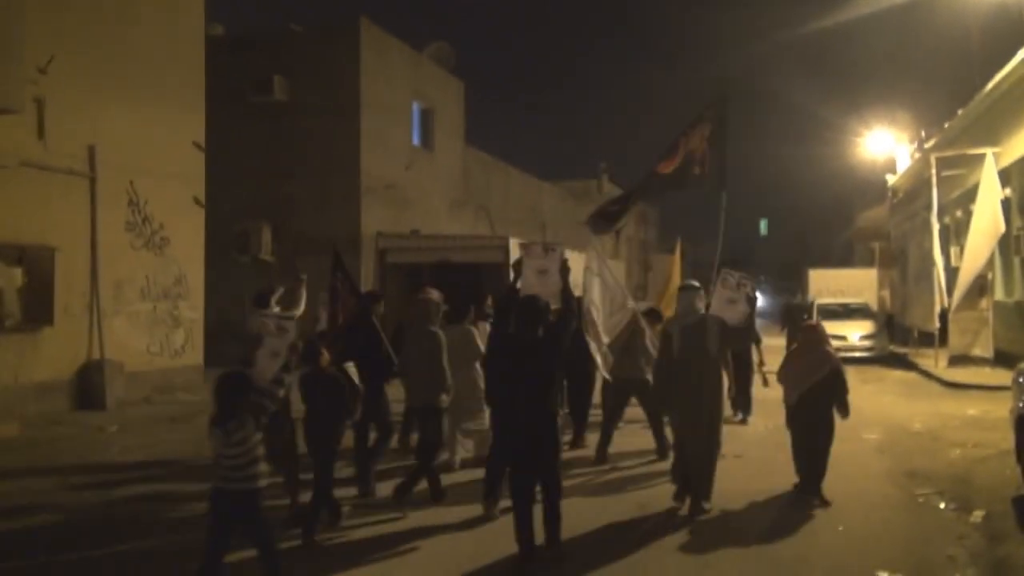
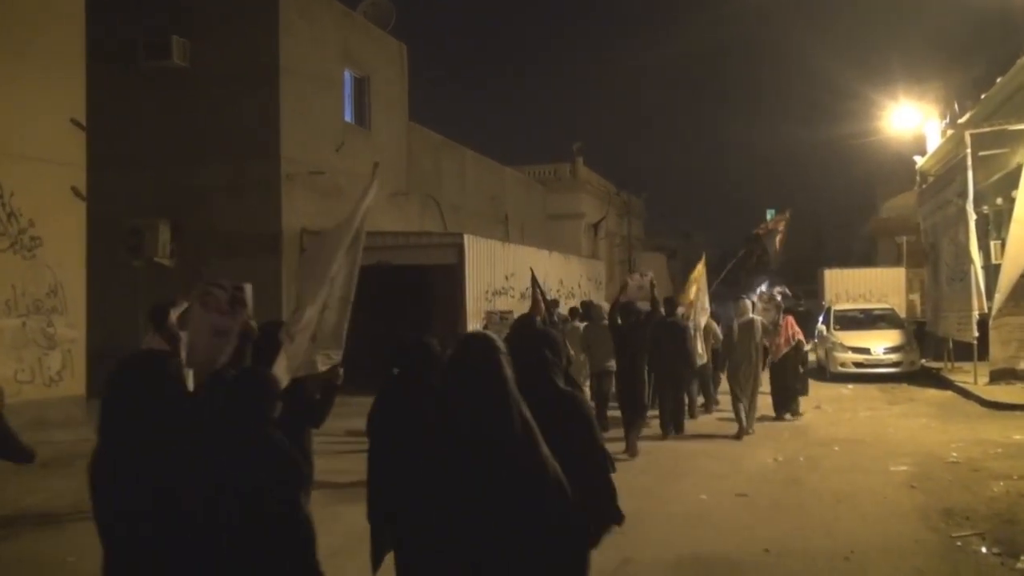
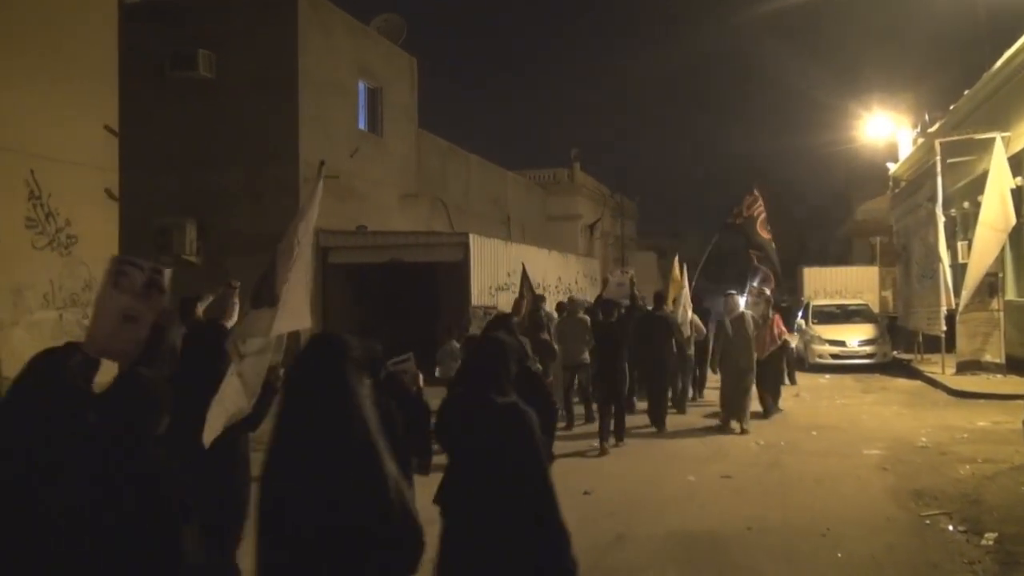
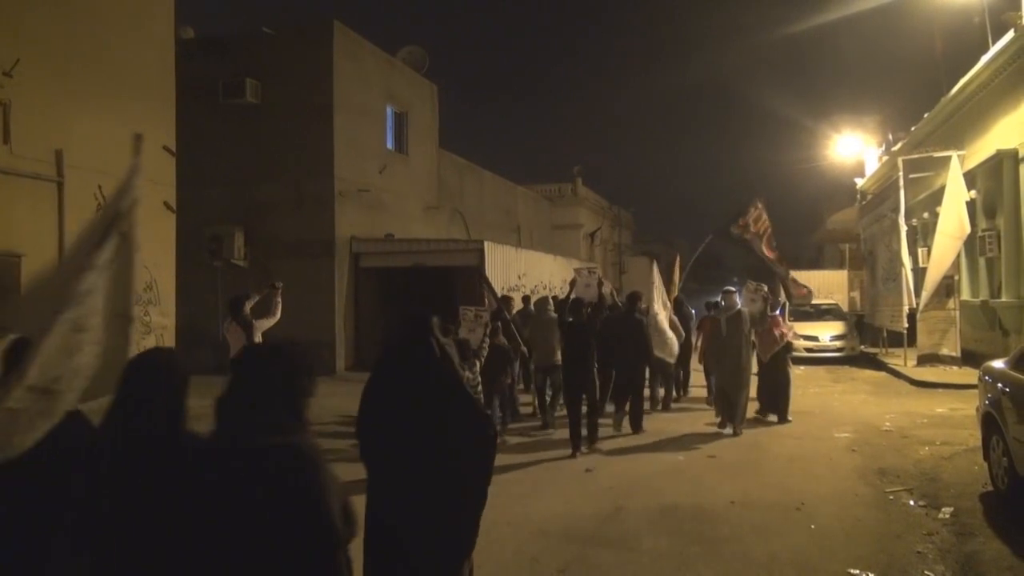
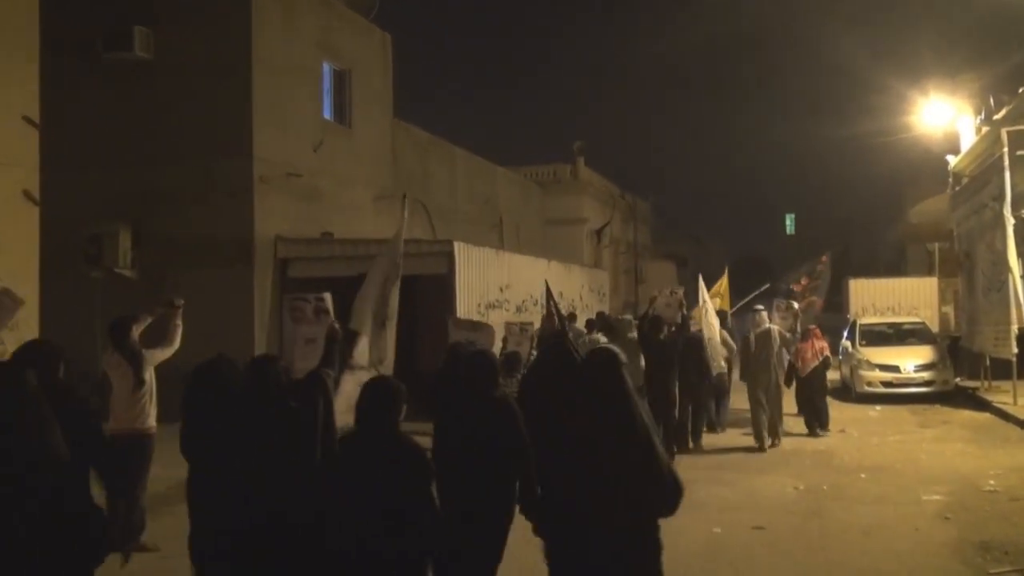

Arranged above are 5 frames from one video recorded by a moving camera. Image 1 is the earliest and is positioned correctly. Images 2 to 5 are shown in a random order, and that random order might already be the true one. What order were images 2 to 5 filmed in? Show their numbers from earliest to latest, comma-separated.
4, 3, 2, 5
